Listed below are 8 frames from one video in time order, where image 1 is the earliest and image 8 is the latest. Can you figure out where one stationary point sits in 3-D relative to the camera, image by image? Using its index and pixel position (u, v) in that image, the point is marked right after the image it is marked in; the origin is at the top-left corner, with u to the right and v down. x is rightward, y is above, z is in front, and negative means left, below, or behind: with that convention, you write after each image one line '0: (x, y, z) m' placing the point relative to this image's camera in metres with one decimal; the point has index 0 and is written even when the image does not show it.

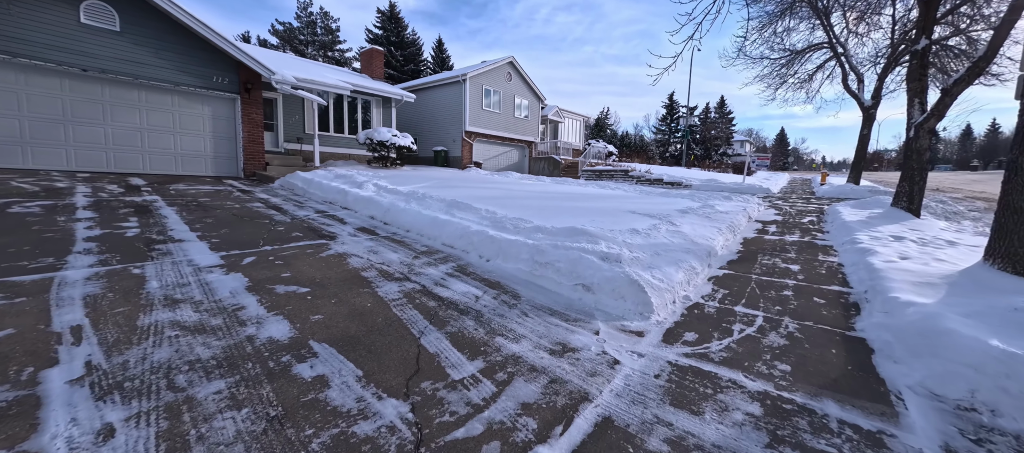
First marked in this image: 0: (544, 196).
0: (+0.7, +0.6, +7.9) m
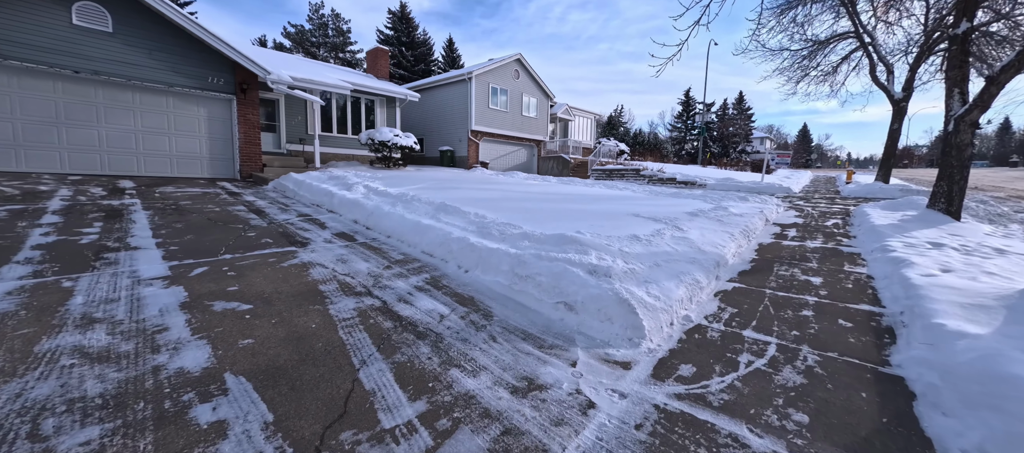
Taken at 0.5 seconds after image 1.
0: (+0.6, +0.6, +7.5) m
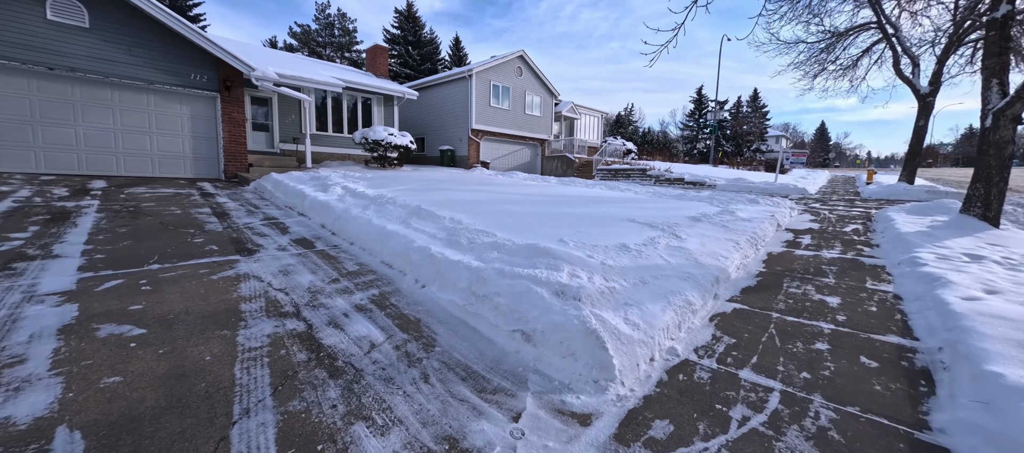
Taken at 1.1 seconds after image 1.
0: (+0.5, +0.5, +7.0) m
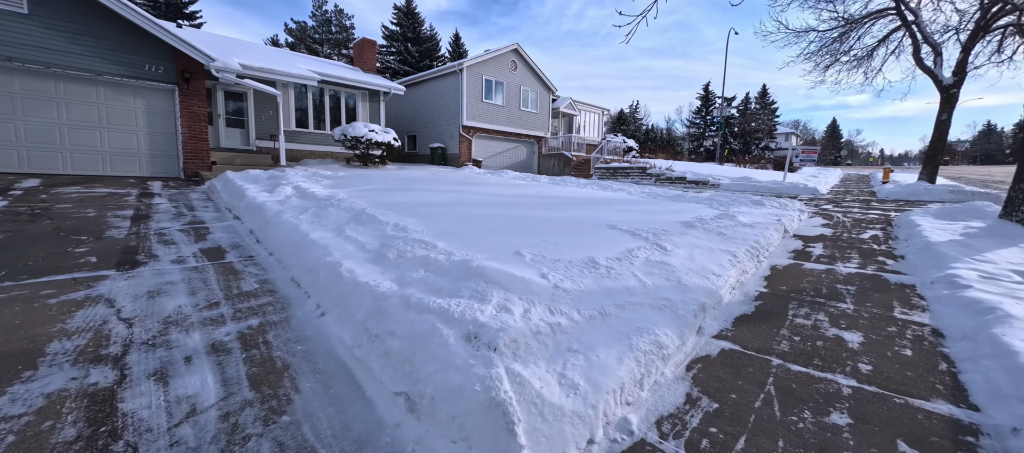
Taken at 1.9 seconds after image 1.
0: (0.0, +0.4, +6.3) m
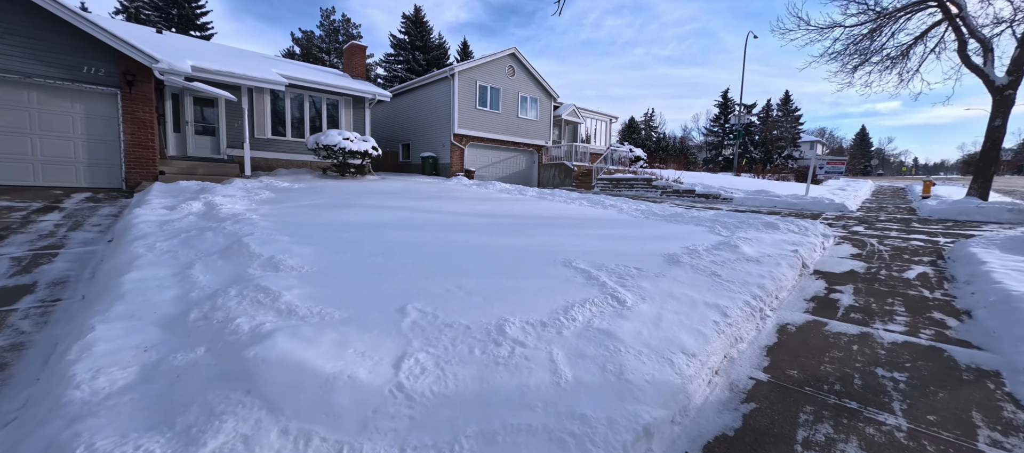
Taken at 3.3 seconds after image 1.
0: (-0.6, +0.1, +5.3) m
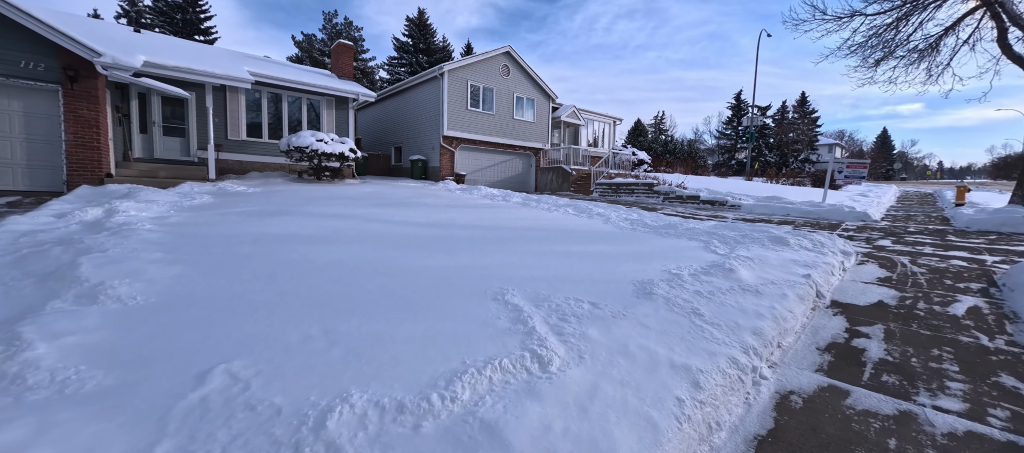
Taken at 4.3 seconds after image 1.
0: (-1.1, -0.1, +4.6) m
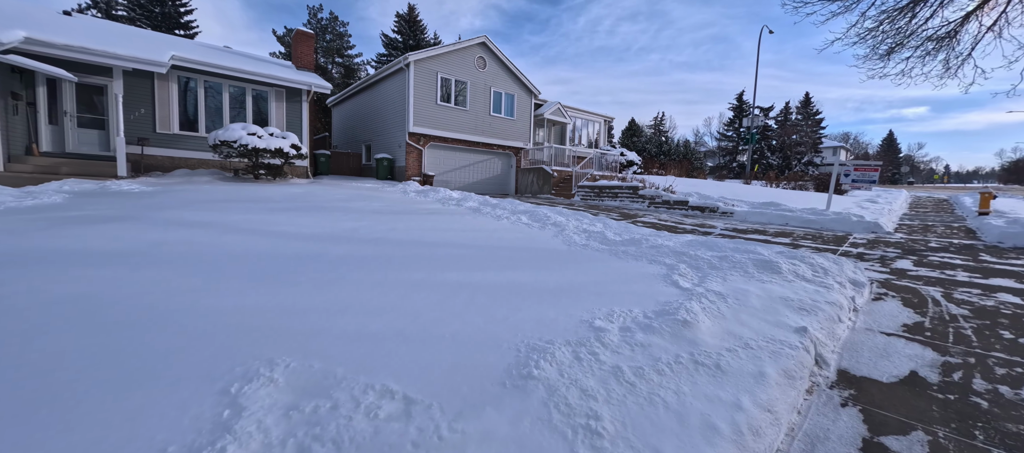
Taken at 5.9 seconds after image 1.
0: (-2.0, -0.2, +3.5) m
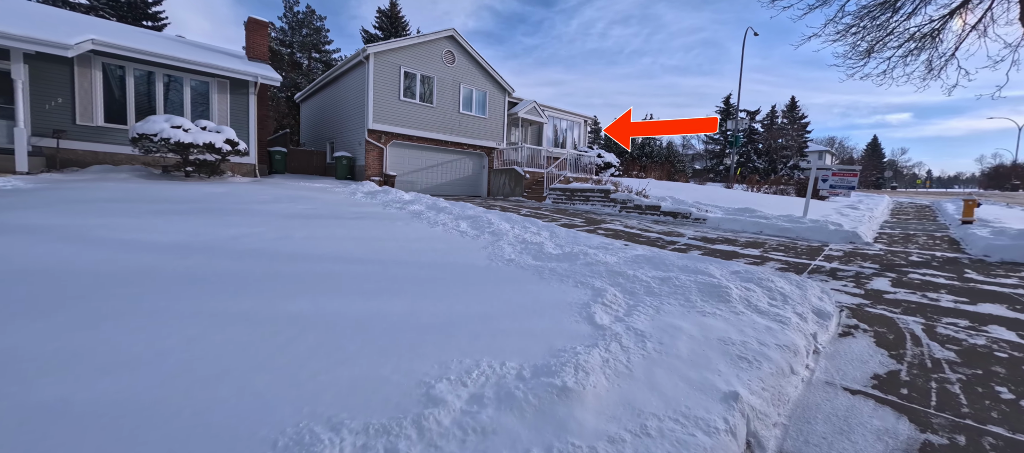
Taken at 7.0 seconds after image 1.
0: (-2.8, -0.3, +2.8) m
